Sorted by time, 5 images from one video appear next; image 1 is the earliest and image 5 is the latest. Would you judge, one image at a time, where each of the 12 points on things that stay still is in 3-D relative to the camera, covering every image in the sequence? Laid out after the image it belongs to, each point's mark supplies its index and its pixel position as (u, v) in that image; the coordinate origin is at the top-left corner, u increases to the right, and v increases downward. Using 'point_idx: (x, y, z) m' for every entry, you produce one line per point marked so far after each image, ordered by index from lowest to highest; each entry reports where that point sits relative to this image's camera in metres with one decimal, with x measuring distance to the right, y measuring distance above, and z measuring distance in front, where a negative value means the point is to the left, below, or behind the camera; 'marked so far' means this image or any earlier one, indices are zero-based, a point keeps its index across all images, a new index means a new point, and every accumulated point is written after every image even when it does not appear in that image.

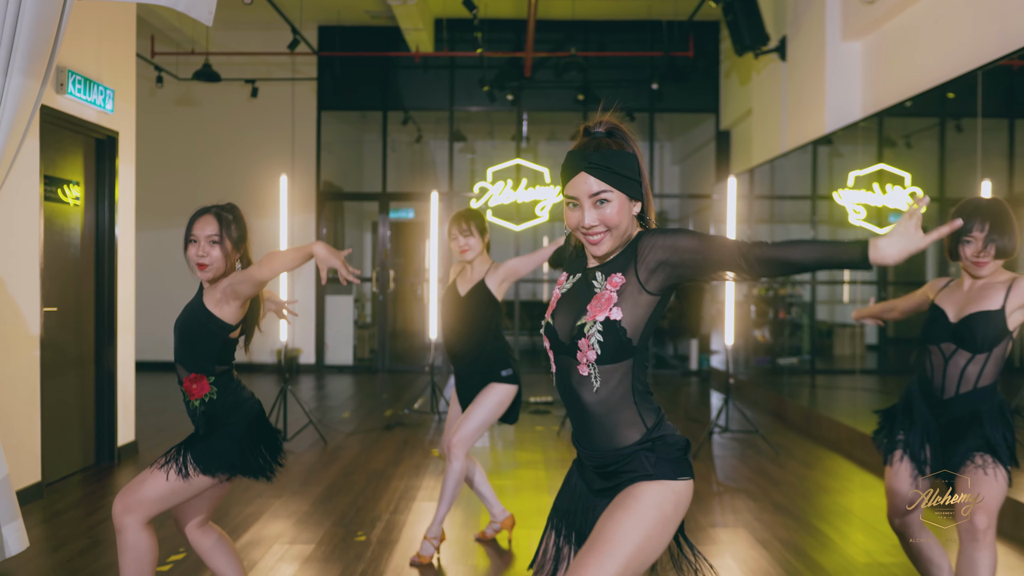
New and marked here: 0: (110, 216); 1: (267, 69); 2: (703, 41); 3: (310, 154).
0: (-1.4, +0.3, +4.0) m
1: (-1.8, +1.6, +8.2) m
2: (+1.4, +1.8, +8.2) m
3: (-1.5, +1.0, +8.2) m
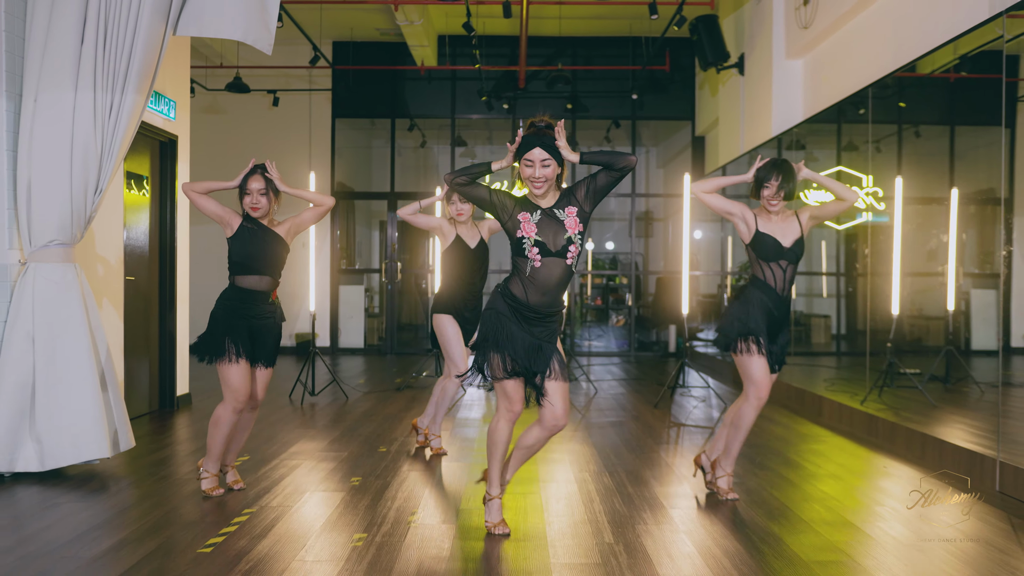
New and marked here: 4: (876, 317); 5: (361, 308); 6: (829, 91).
0: (-1.5, +0.4, +4.9) m
1: (-1.8, +1.7, +9.0) m
2: (+1.4, +1.9, +9.0) m
3: (-1.5, +1.1, +9.1) m
4: (+1.6, -0.1, +4.8) m
5: (-1.2, -0.2, +9.1) m
6: (+1.6, +1.0, +5.6) m
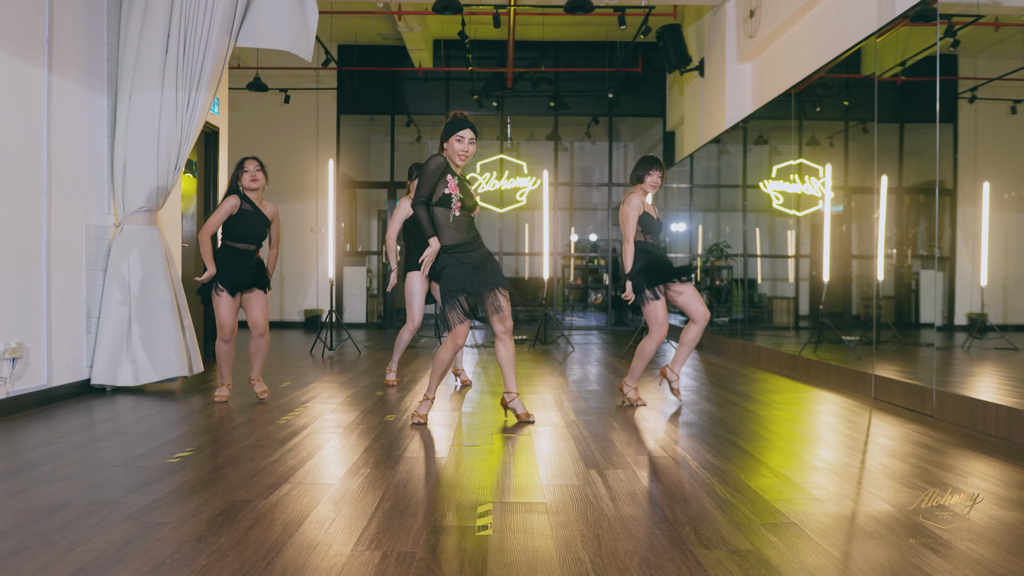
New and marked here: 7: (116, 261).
0: (-1.5, +0.5, +5.8) m
1: (-1.9, +1.8, +9.9) m
2: (+1.3, +2.0, +10.0) m
3: (-1.6, +1.2, +10.0) m
4: (+1.5, 0.0, +5.7) m
5: (-1.3, 0.0, +10.0) m
6: (+1.5, +1.1, +6.5) m
7: (-1.4, +0.1, +4.0) m
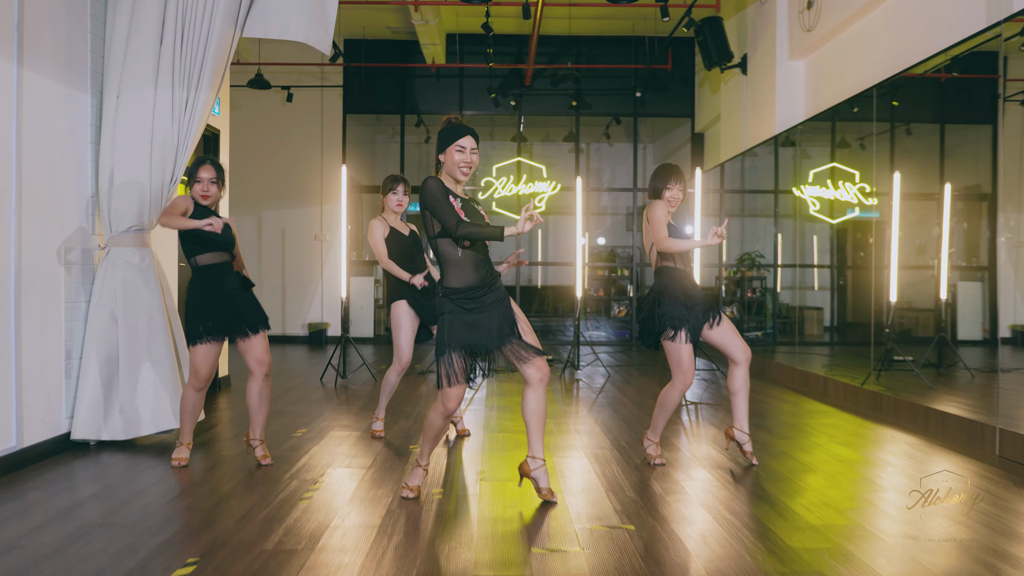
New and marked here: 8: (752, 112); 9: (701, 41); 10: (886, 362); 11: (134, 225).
0: (-1.4, +0.4, +5.1) m
1: (-1.8, +1.7, +9.3) m
2: (+1.4, +1.9, +9.4) m
3: (-1.5, +1.1, +9.3) m
4: (+1.7, -0.1, +5.1) m
5: (-1.2, -0.1, +9.4) m
6: (+1.7, +1.0, +5.9) m
7: (-1.2, 0.0, +3.4) m
8: (+1.5, +1.1, +7.0) m
9: (+1.2, +1.6, +7.2) m
10: (+1.7, -0.3, +4.7) m
11: (-1.2, +0.2, +3.5) m
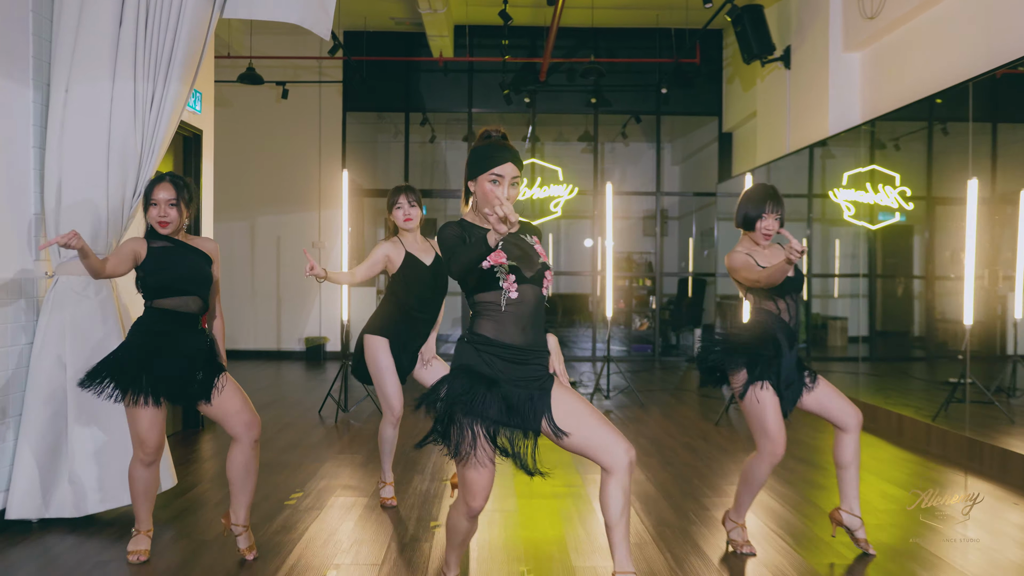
0: (-1.3, +0.3, +4.5) m
1: (-1.7, +1.7, +8.6) m
2: (+1.5, +1.9, +8.7) m
3: (-1.4, +1.0, +8.7) m
4: (+1.8, -0.2, +4.5) m
5: (-1.1, -0.2, +8.8) m
6: (+1.8, +0.9, +5.2) m
7: (-1.1, -0.1, +2.7) m
8: (+1.6, +1.0, +6.3) m
9: (+1.3, +1.5, +6.5) m
10: (+1.8, -0.4, +4.0) m
11: (-1.1, +0.1, +2.8) m
